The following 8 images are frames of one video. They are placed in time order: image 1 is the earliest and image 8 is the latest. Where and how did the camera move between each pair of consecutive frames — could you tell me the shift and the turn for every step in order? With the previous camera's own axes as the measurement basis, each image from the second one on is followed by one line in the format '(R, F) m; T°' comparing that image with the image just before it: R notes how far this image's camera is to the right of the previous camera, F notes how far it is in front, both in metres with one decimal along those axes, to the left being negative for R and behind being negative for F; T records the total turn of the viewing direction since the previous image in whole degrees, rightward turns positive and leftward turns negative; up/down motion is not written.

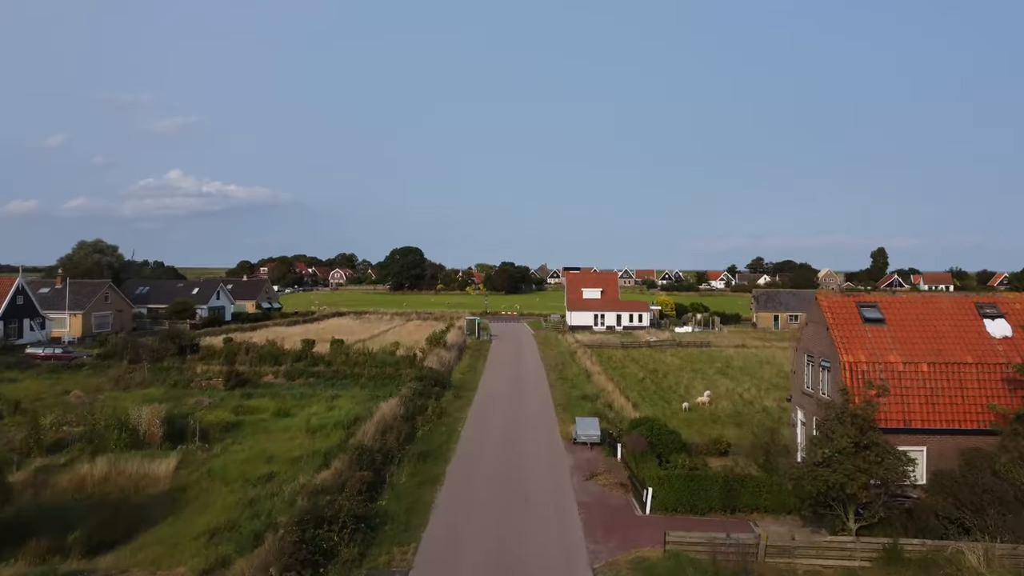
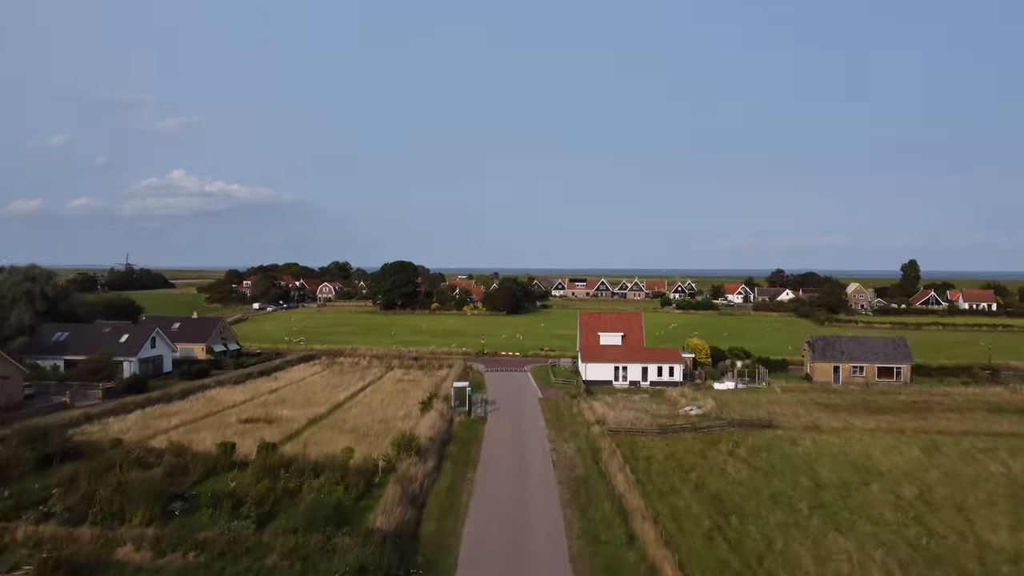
(0.0, +5.9) m; 0°
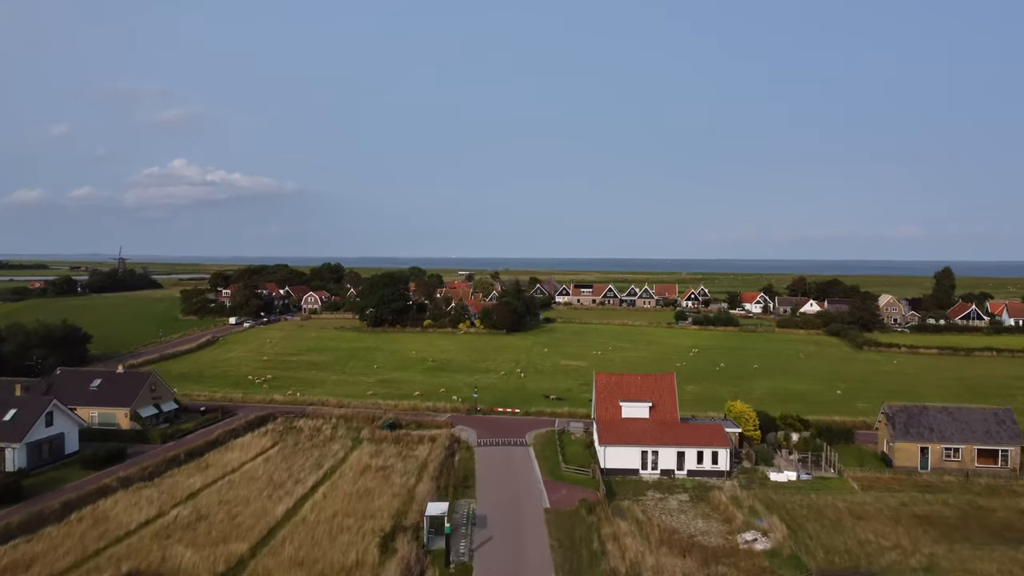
(+0.1, +5.9) m; 0°
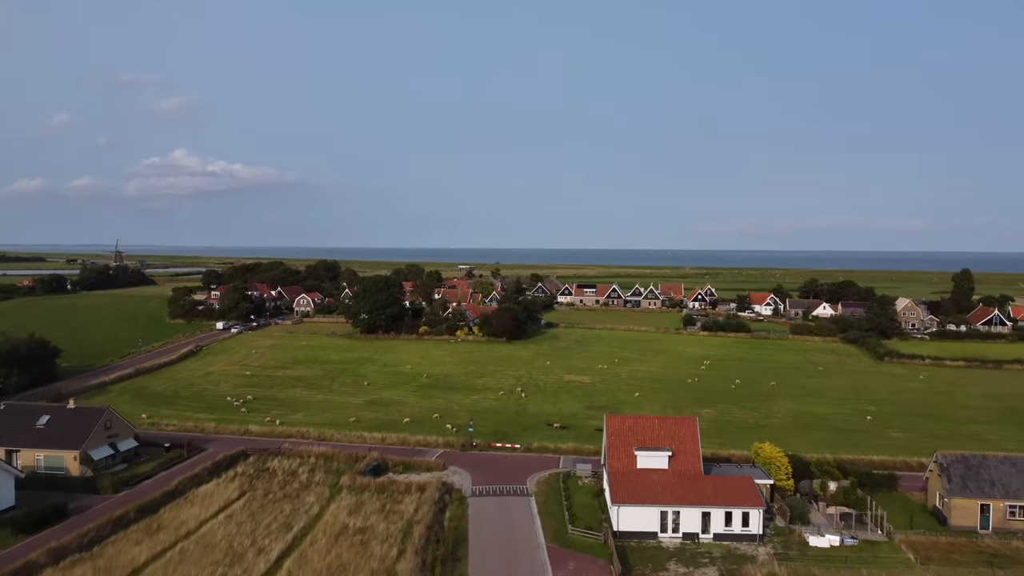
(+0.1, +2.8) m; 0°
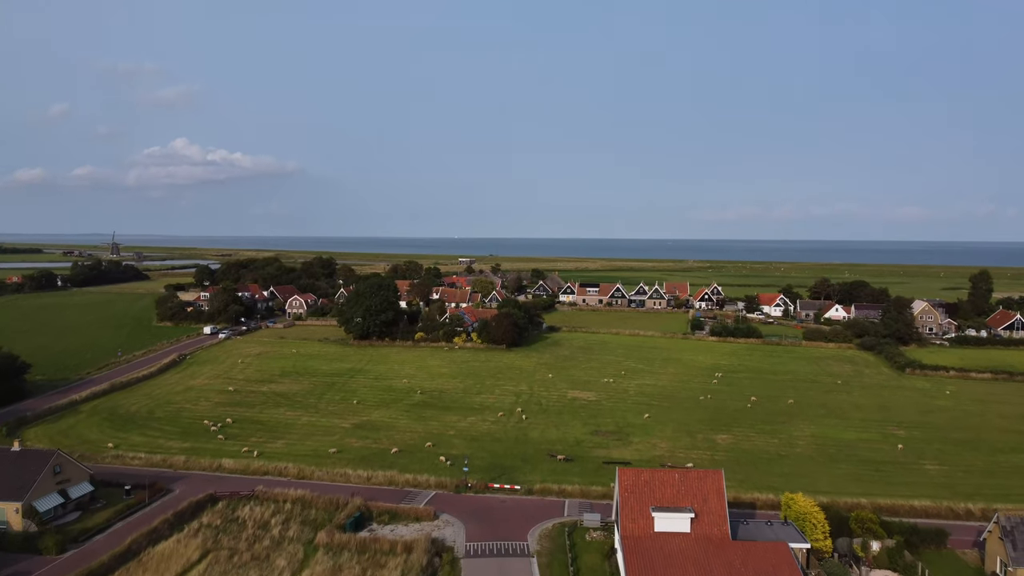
(0.0, +2.6) m; 0°
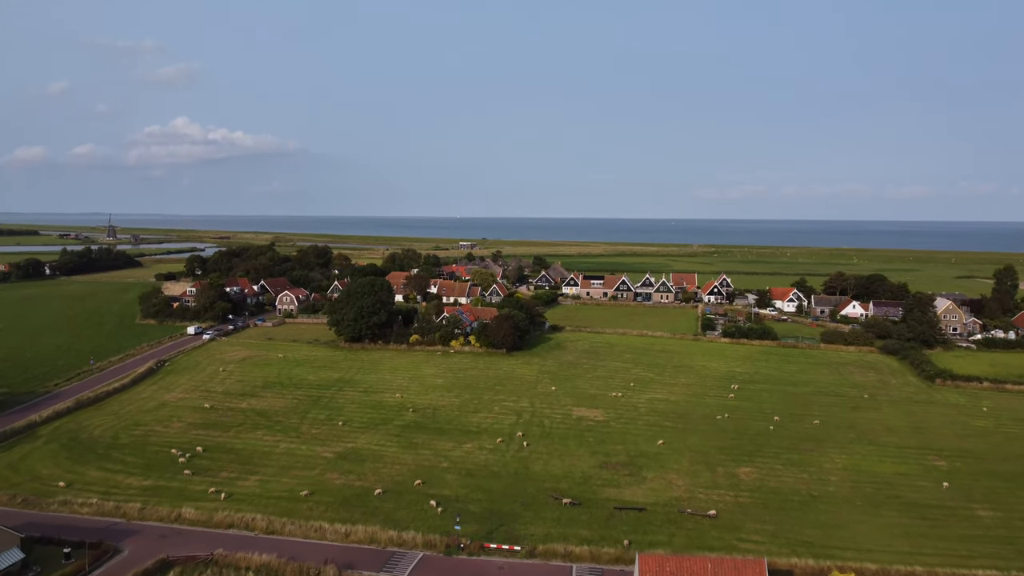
(+0.1, +3.2) m; 0°
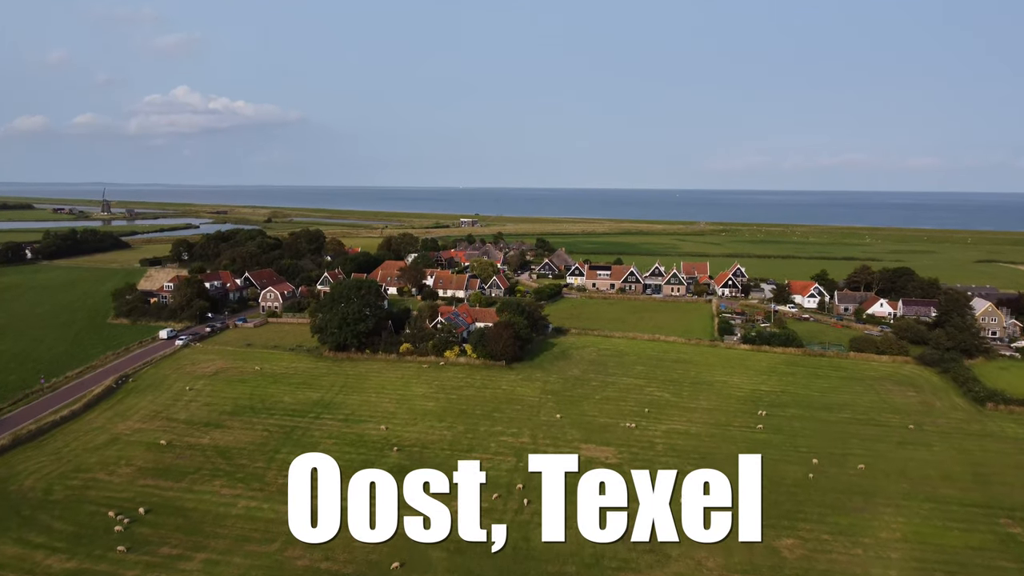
(+0.2, +4.7) m; 0°
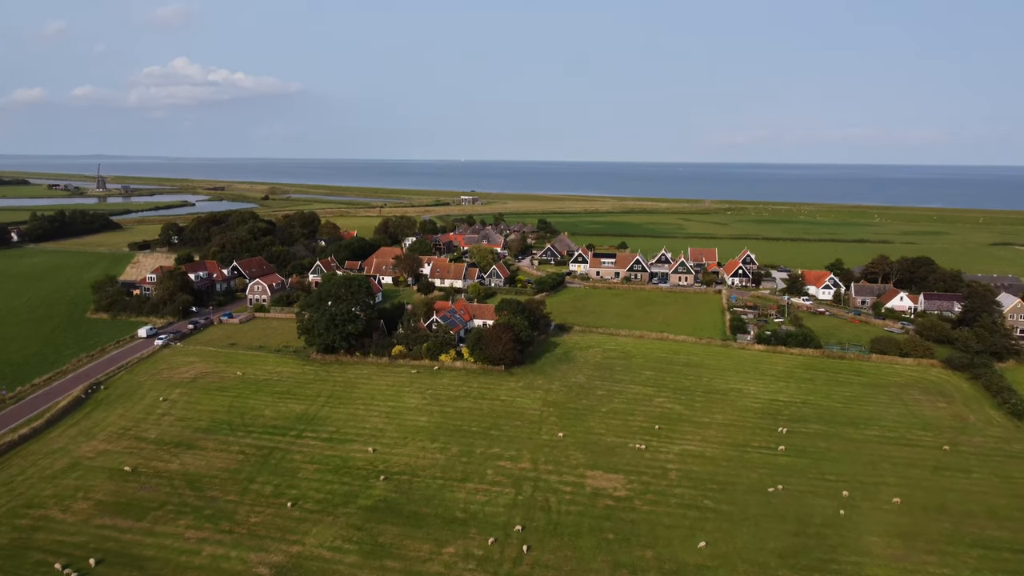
(+0.1, +3.1) m; 0°
